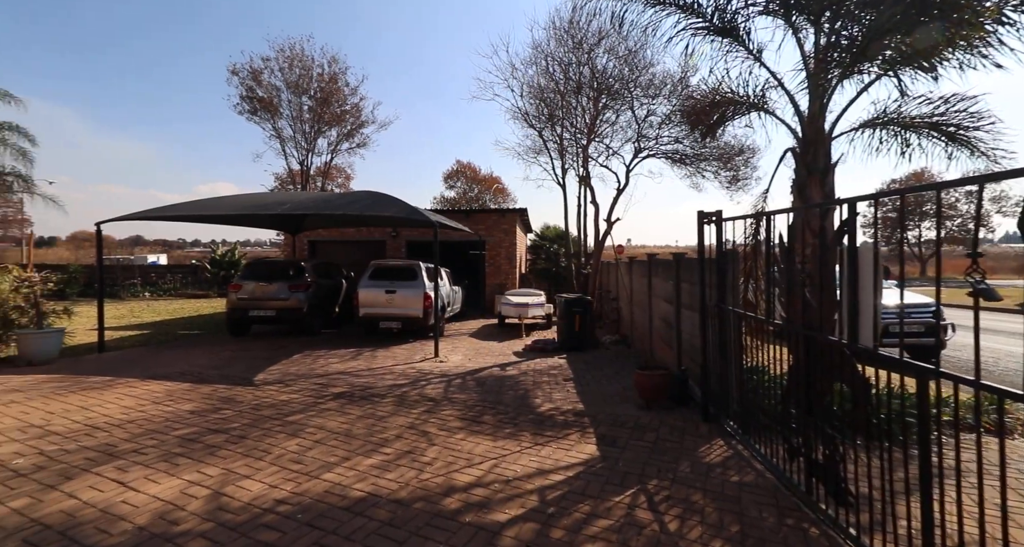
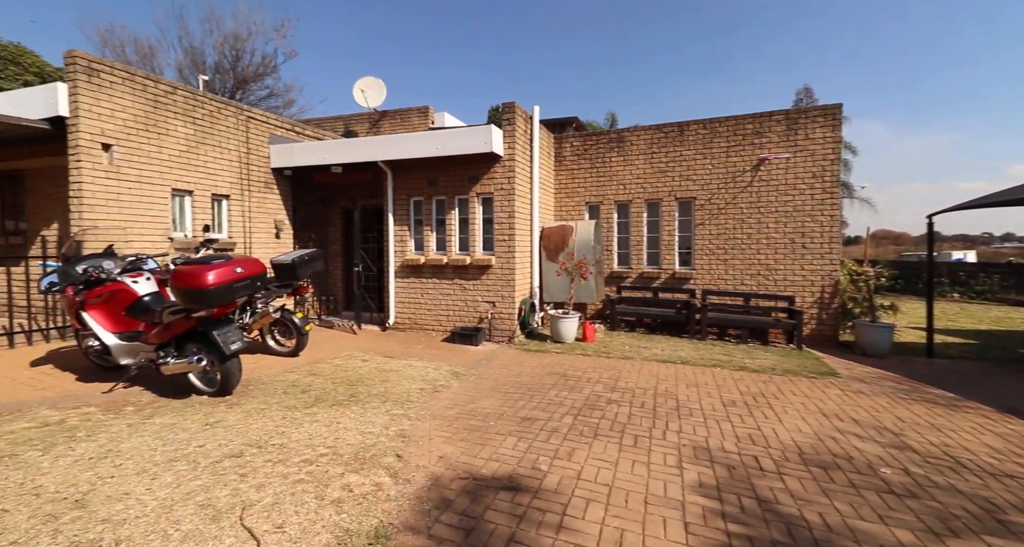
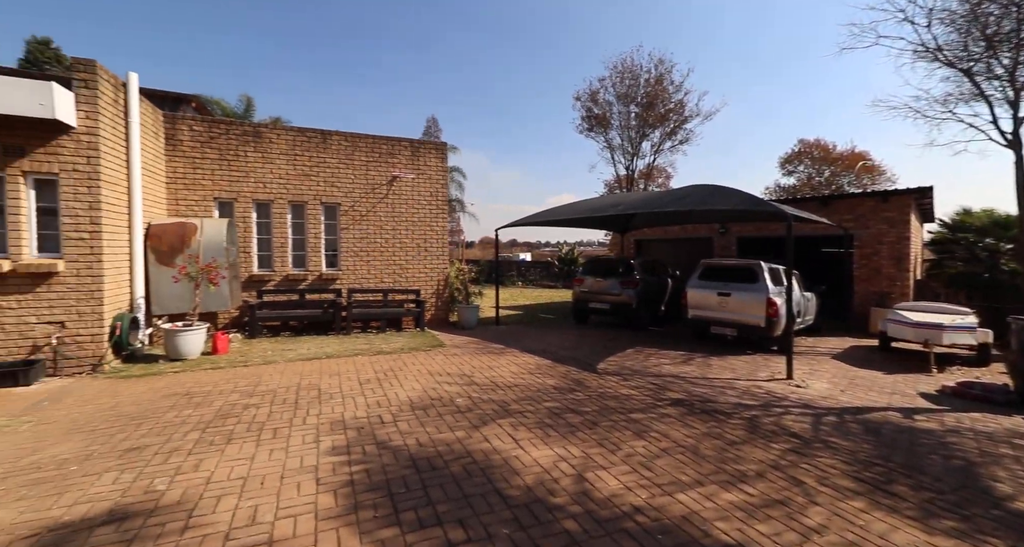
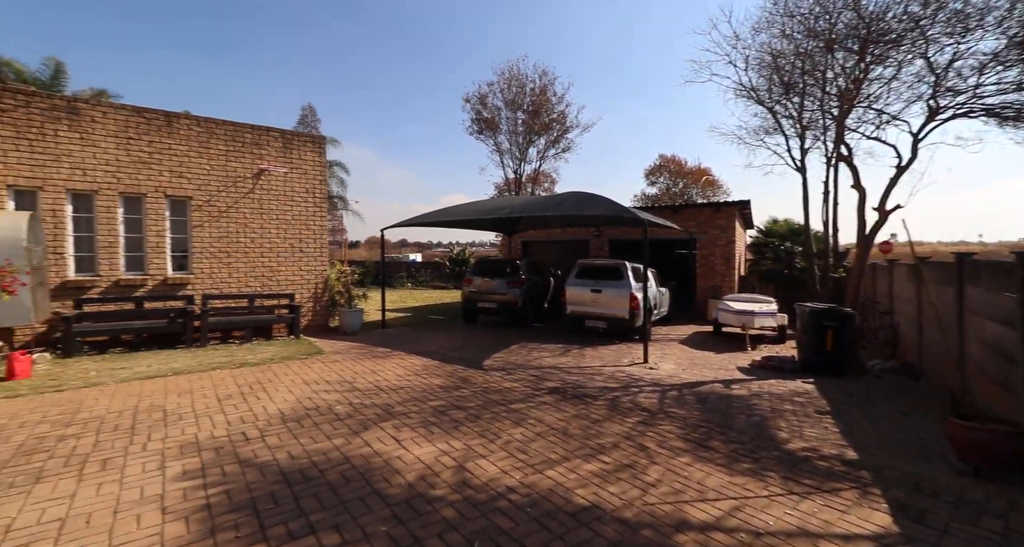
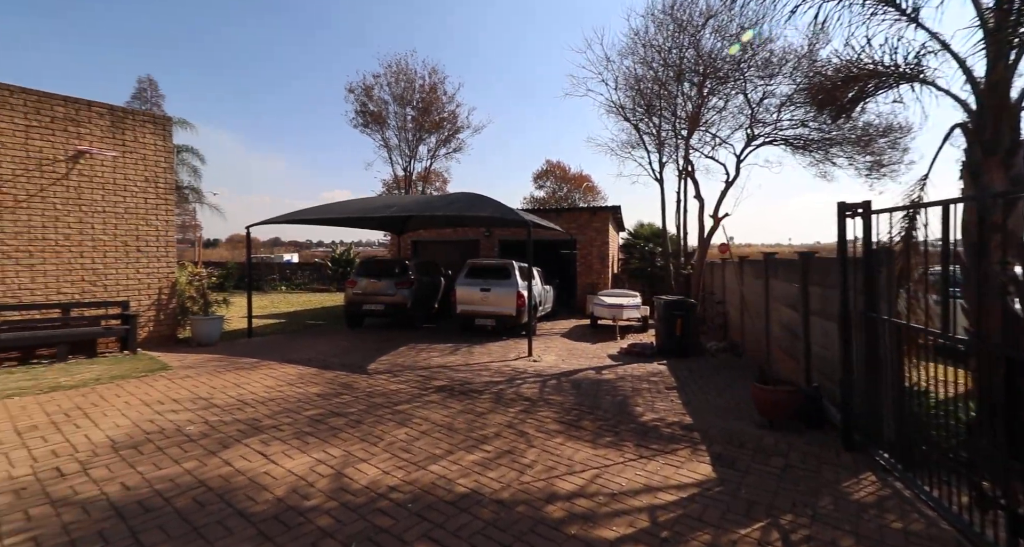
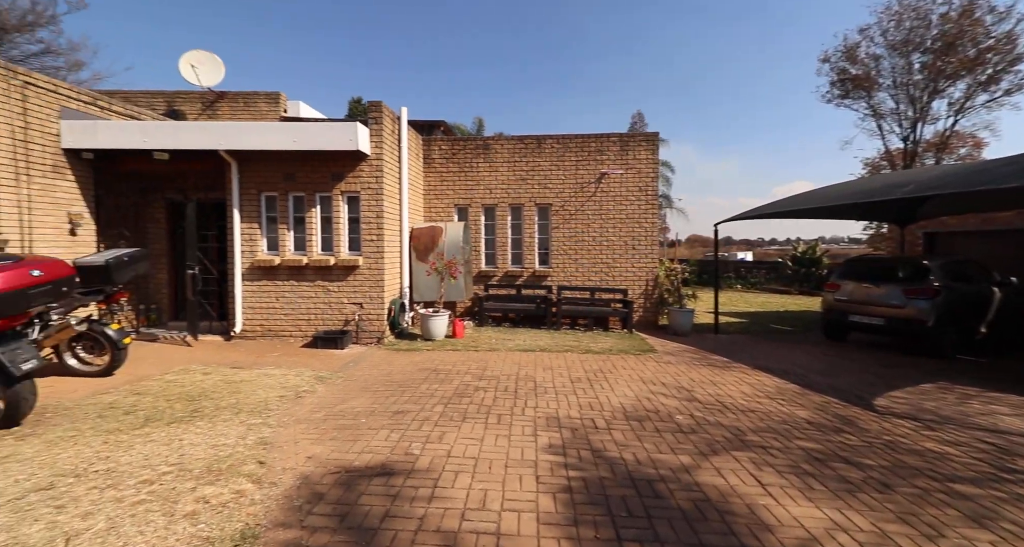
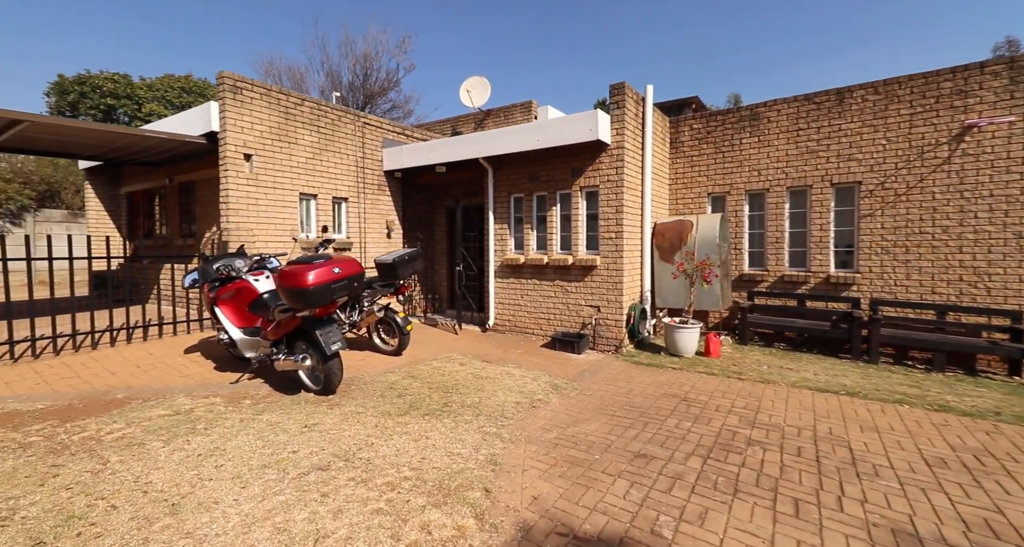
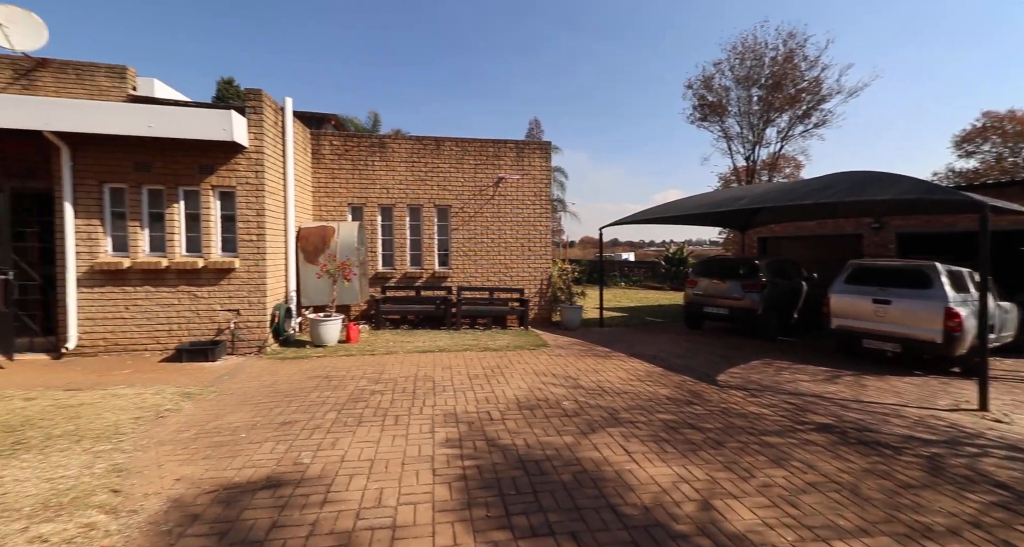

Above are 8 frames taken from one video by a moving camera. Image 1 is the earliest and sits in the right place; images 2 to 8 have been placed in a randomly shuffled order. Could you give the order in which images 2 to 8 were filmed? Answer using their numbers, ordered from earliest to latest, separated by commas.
5, 4, 3, 8, 6, 2, 7
